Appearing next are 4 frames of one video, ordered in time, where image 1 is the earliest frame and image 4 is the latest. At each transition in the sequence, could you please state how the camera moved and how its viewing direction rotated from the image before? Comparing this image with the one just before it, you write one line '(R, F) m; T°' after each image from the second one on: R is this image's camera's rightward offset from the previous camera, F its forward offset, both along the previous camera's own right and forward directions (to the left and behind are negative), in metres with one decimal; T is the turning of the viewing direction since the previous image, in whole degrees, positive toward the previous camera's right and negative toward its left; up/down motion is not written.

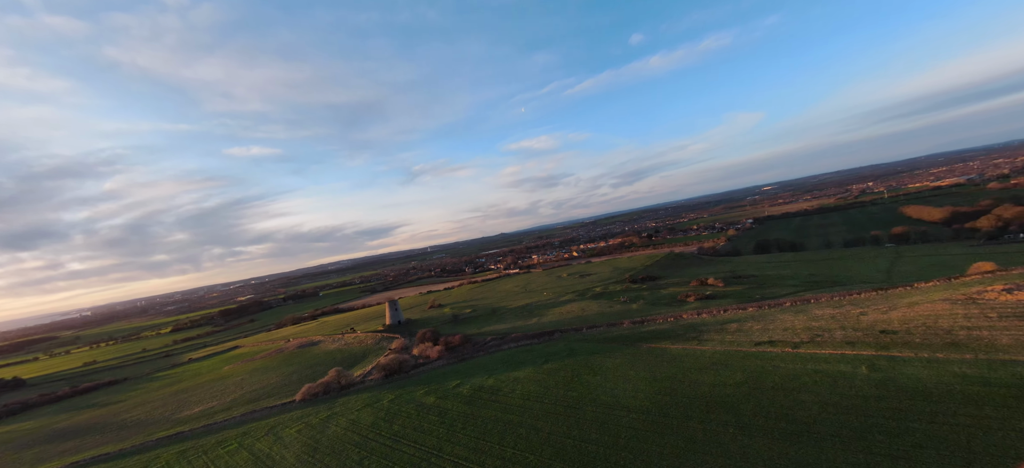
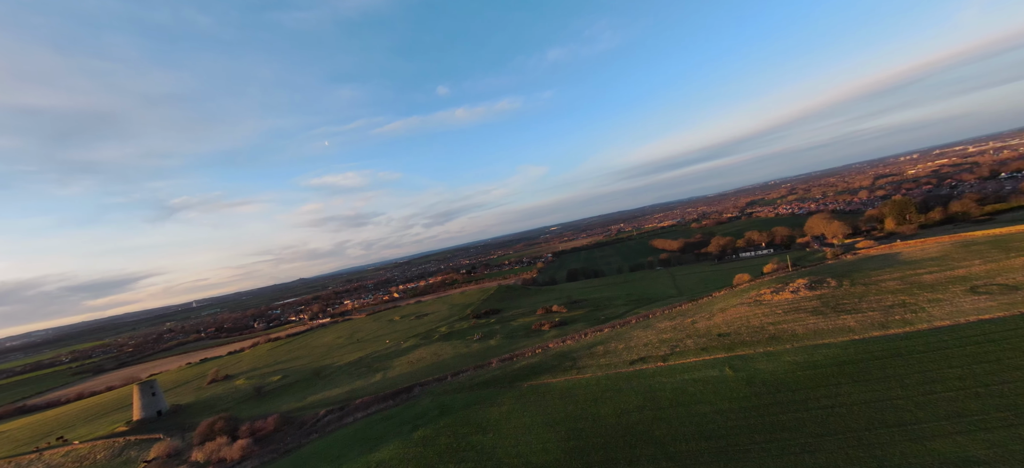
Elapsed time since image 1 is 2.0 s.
(-2.4, +4.8) m; +27°
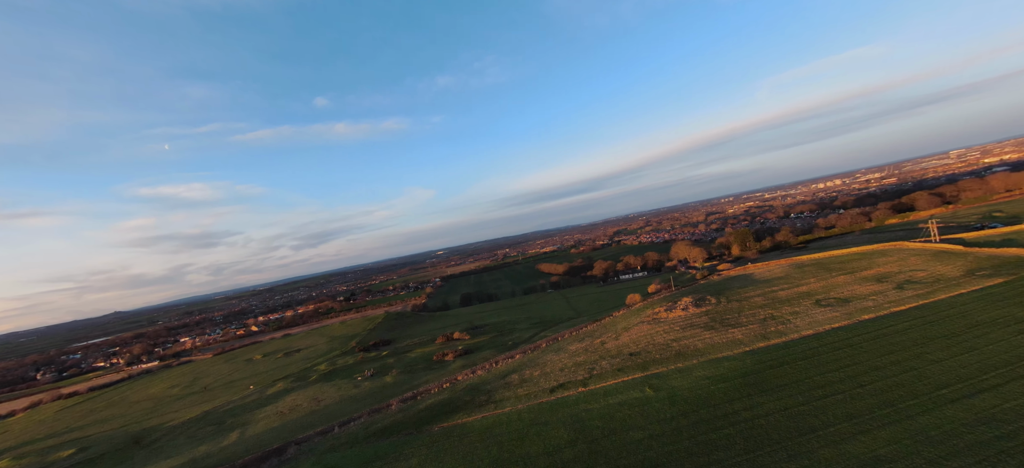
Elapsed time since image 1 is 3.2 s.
(-1.4, +2.6) m; +16°
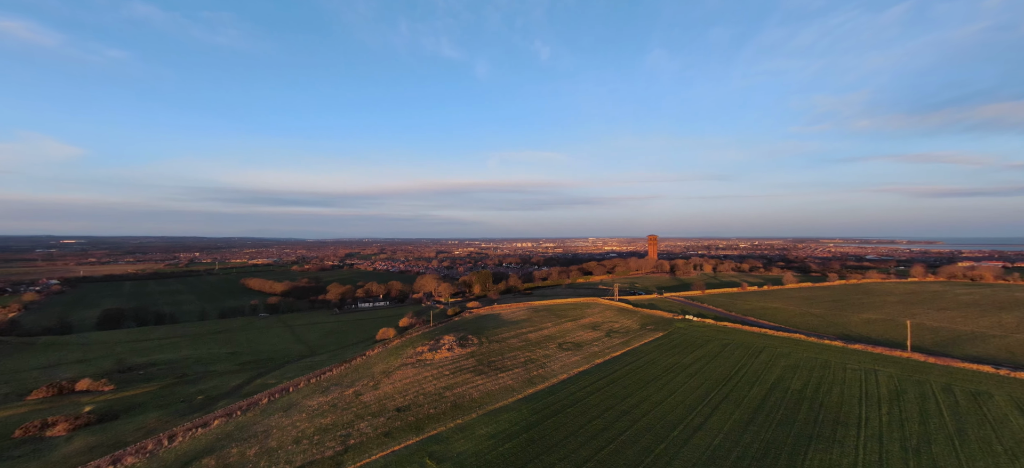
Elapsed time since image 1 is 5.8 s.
(-1.5, +5.9) m; +37°
